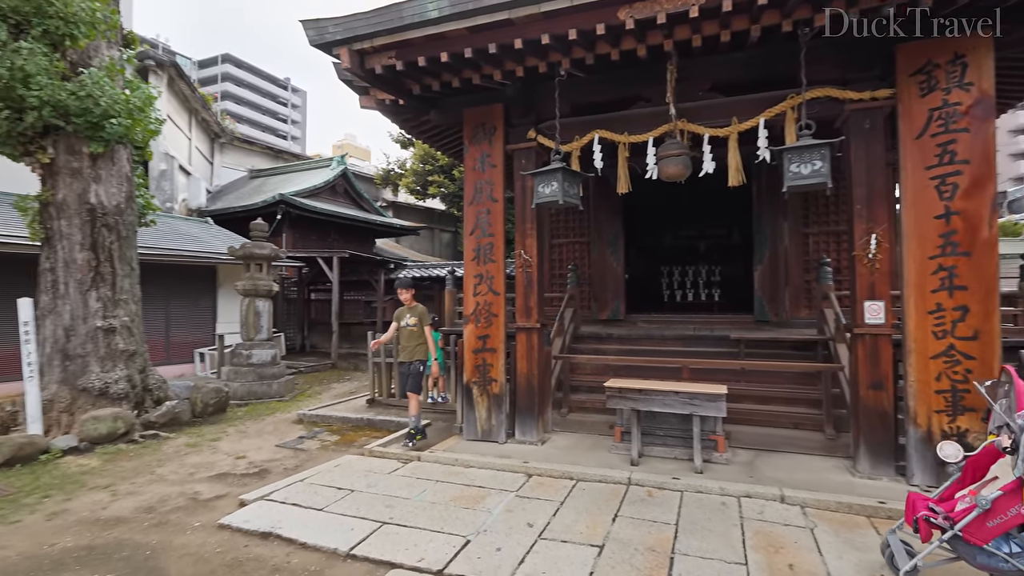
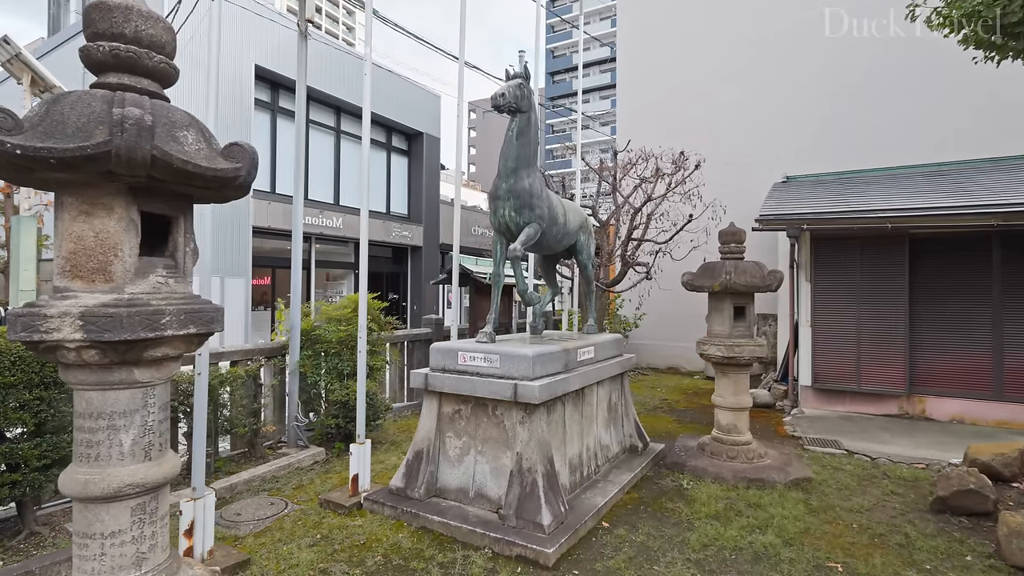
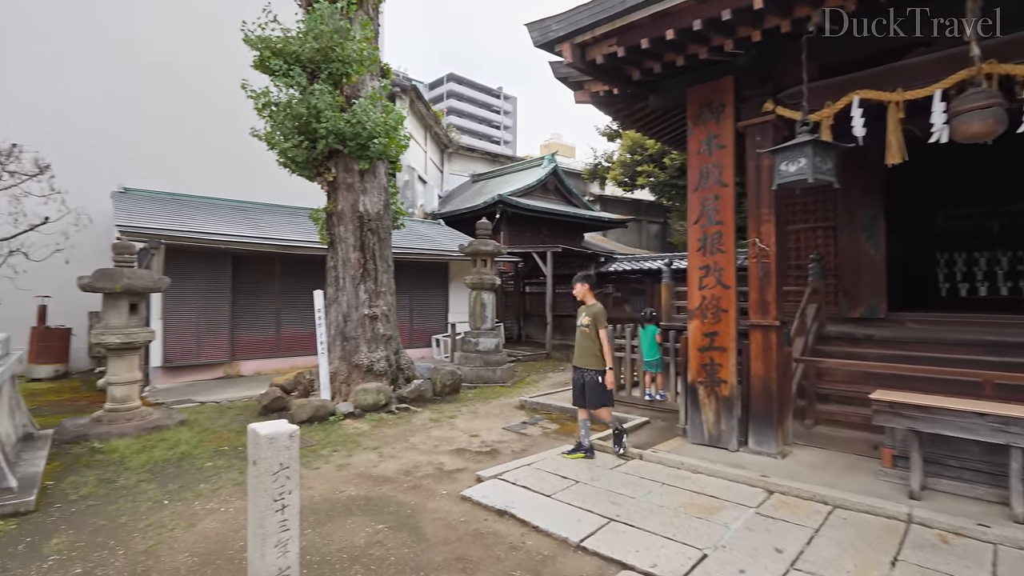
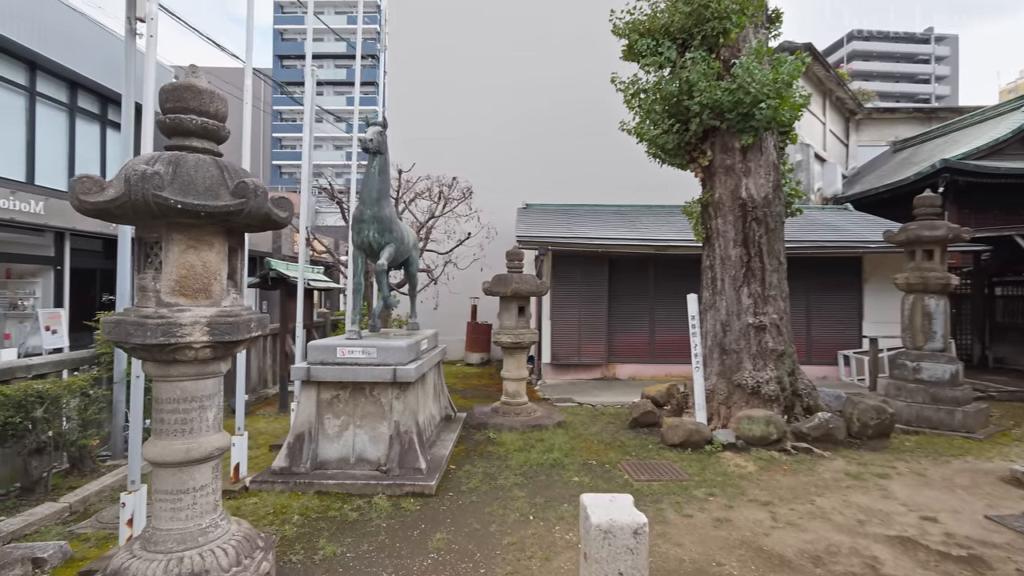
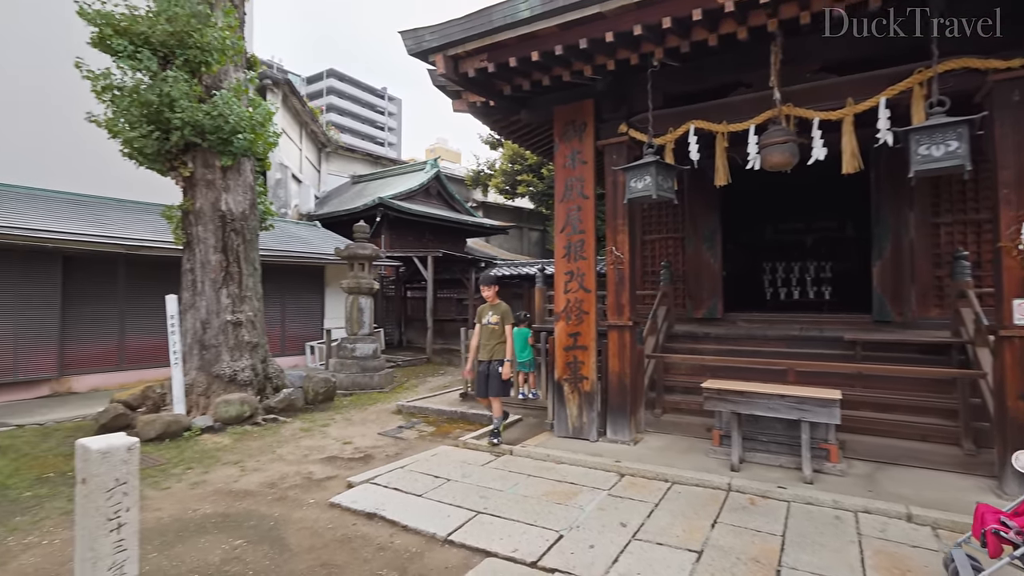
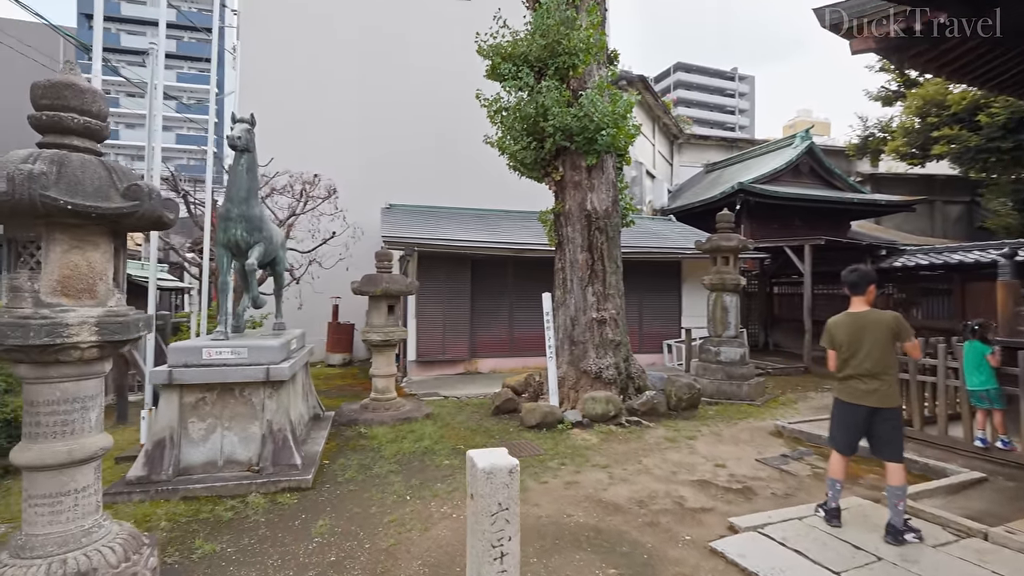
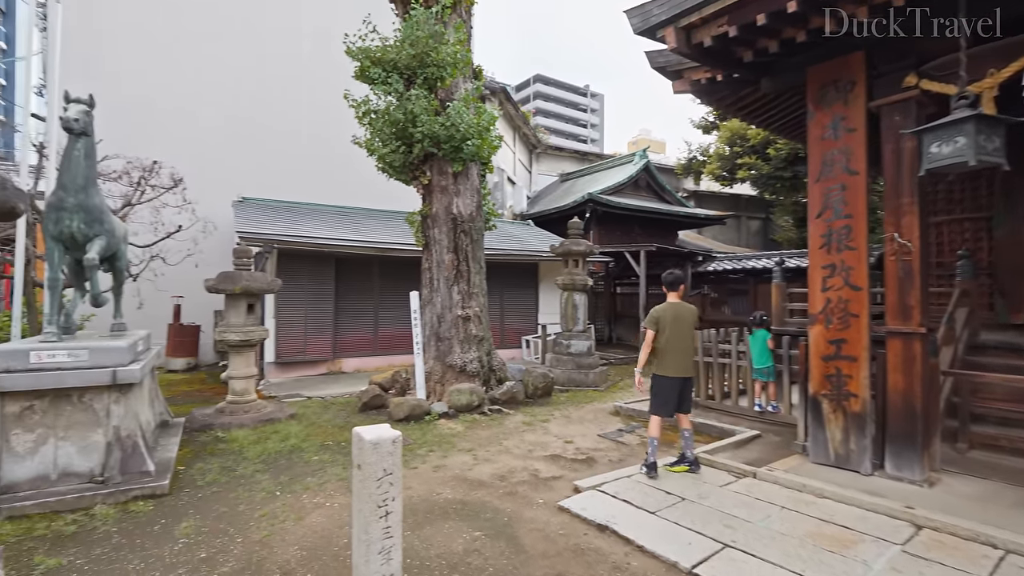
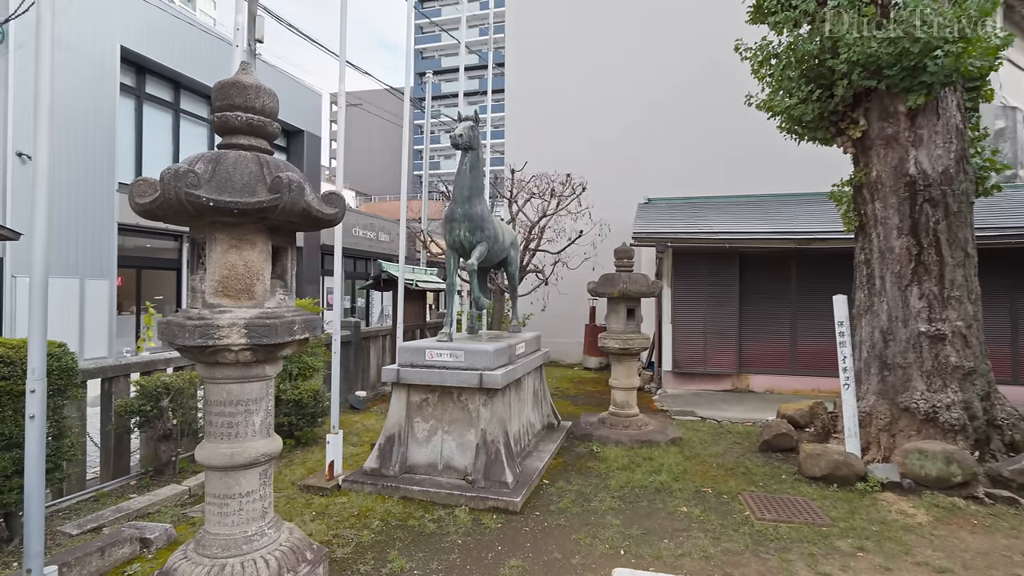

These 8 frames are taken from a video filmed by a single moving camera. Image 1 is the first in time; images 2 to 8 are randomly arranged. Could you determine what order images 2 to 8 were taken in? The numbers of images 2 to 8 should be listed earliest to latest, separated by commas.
5, 3, 7, 6, 4, 8, 2
